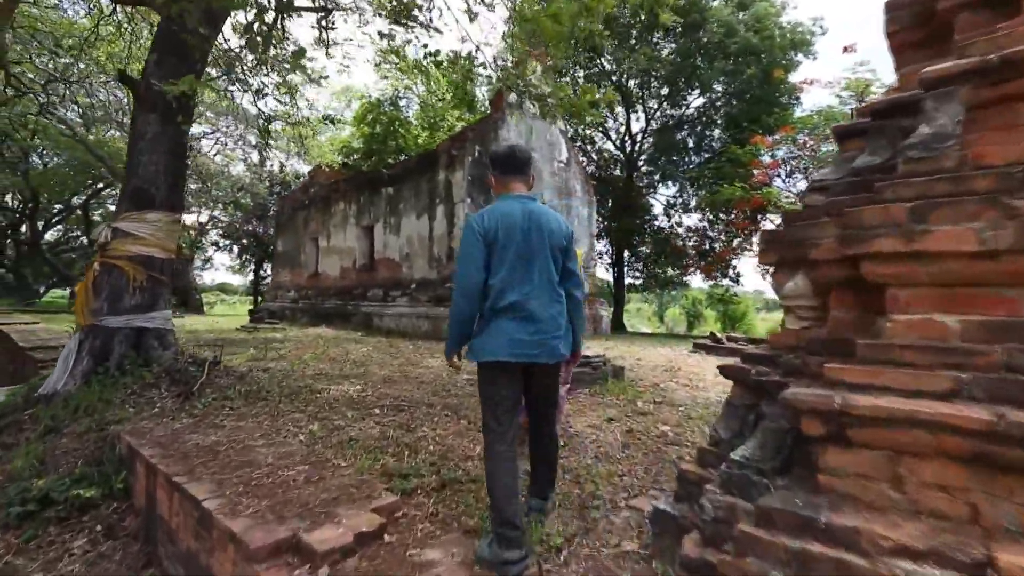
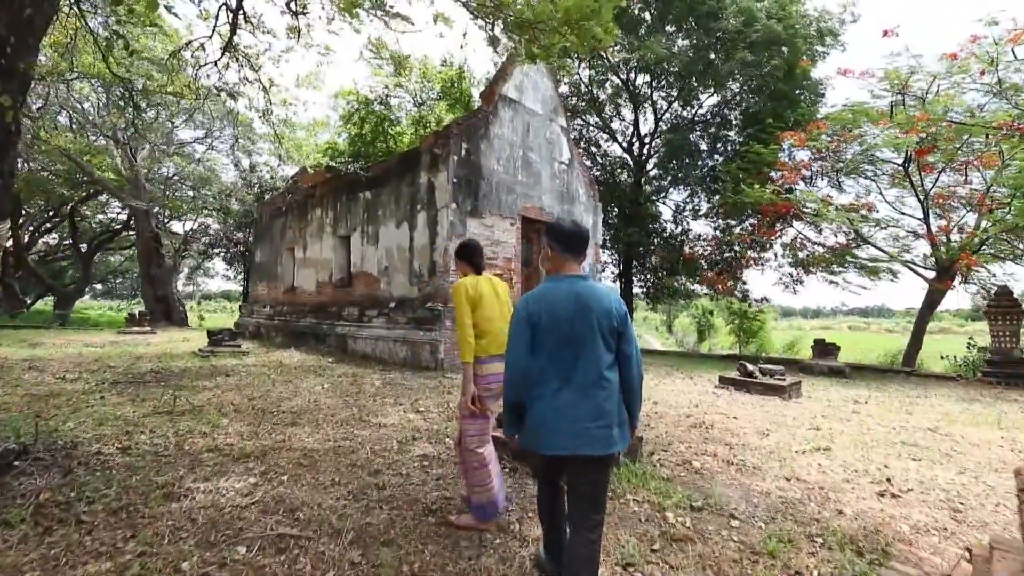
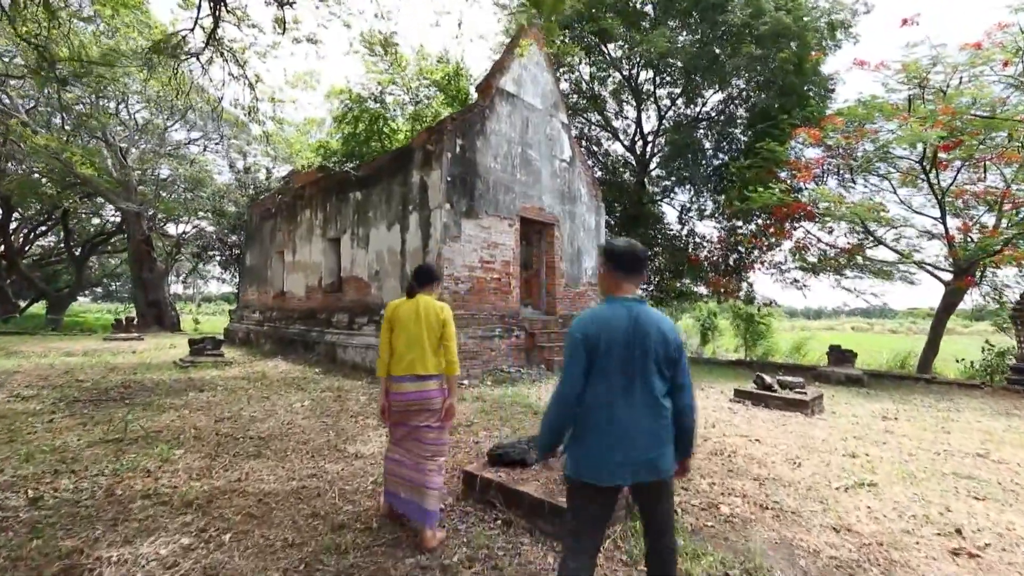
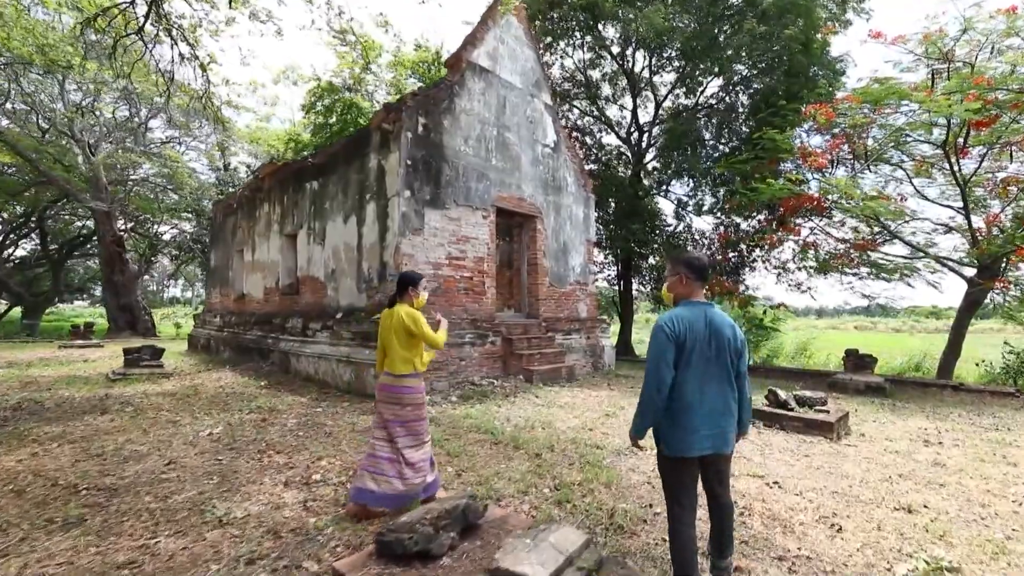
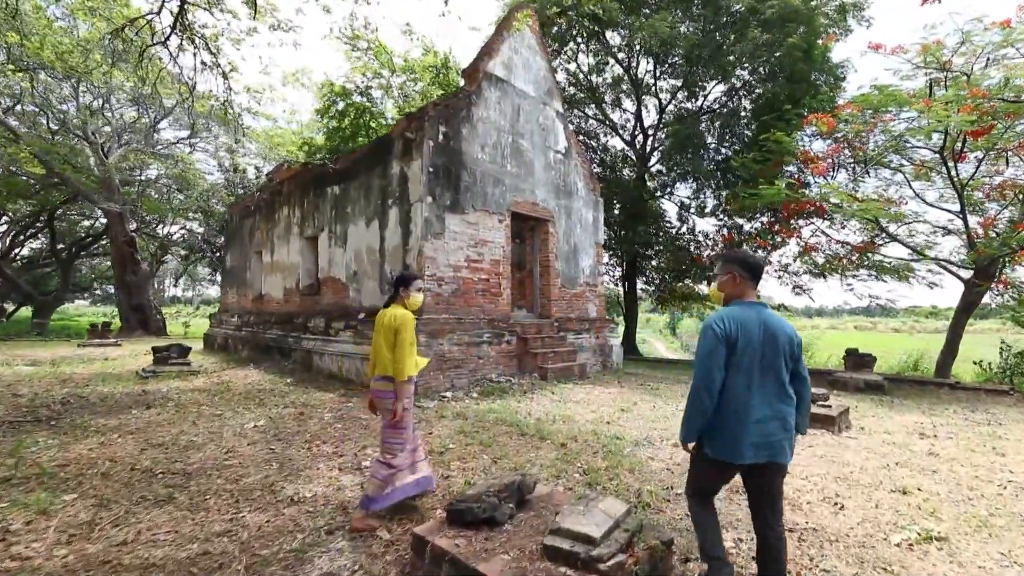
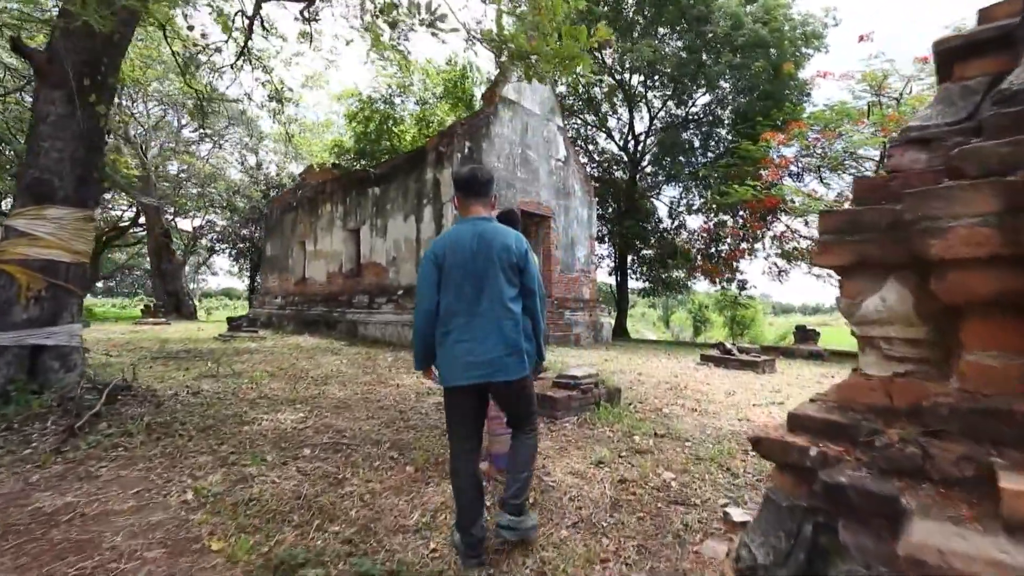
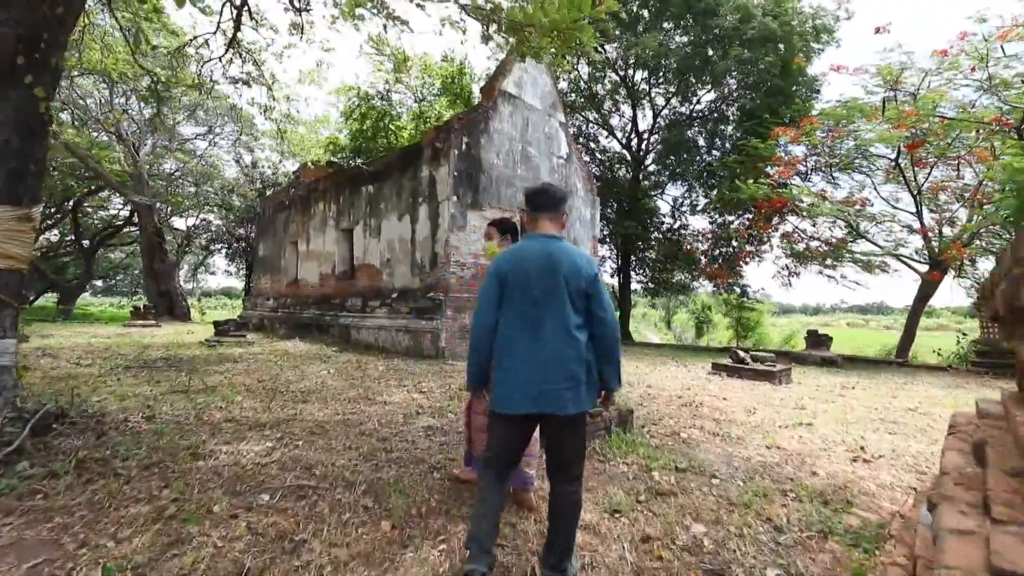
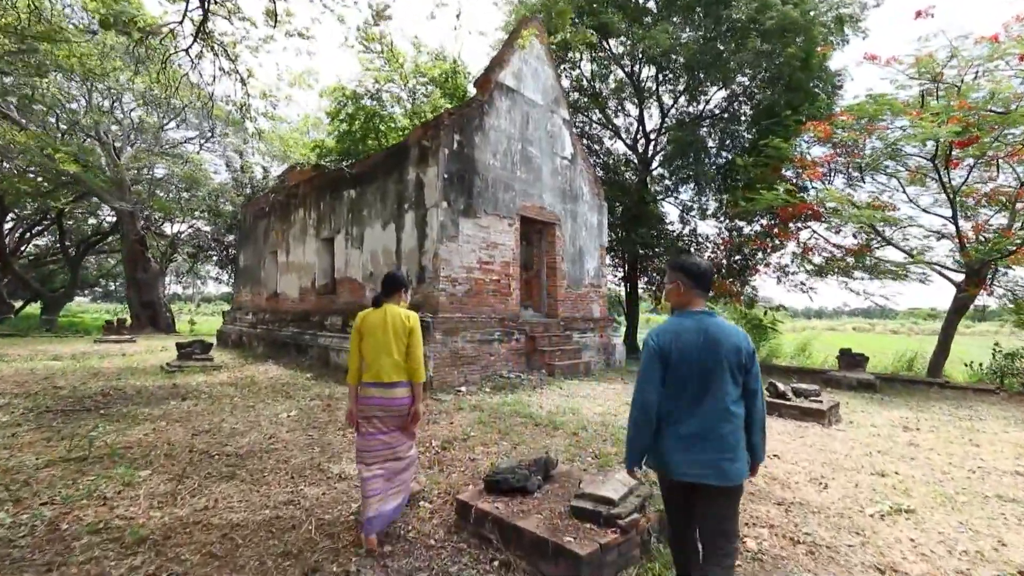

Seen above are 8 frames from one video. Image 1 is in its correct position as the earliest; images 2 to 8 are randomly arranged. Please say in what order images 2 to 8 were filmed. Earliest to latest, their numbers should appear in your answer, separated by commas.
6, 7, 2, 3, 8, 5, 4
